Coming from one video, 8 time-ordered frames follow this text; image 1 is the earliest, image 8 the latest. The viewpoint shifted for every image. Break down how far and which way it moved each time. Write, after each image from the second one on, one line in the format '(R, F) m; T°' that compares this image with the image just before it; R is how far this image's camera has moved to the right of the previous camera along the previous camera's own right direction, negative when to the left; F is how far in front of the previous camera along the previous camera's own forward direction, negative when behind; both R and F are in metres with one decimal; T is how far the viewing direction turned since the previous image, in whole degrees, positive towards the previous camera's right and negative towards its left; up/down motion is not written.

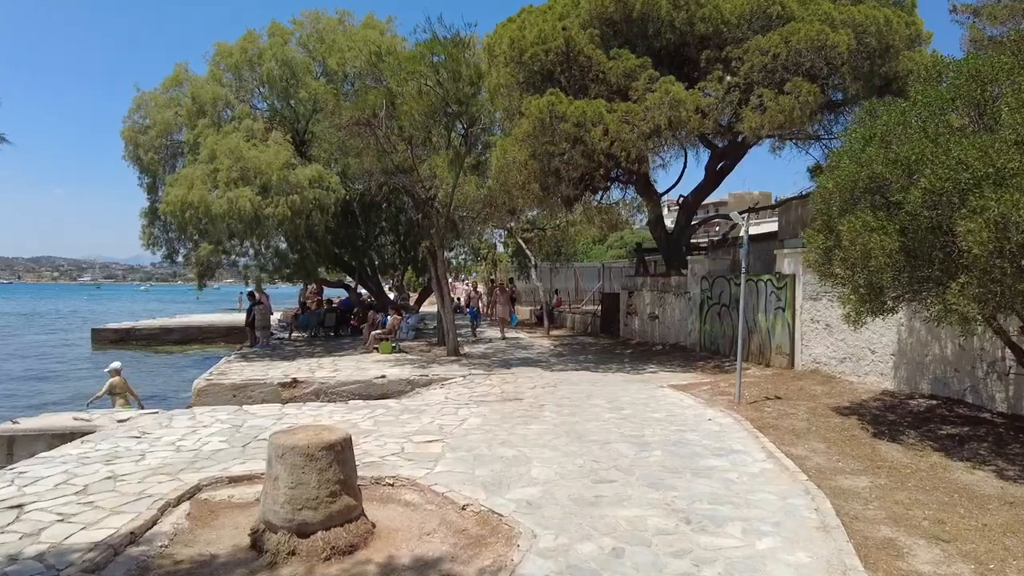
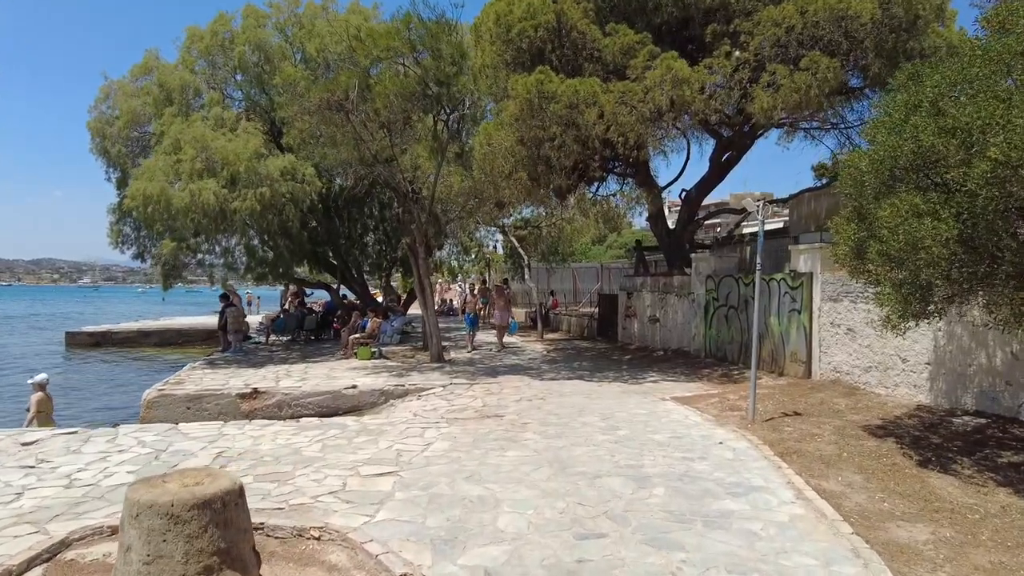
(+0.3, +1.4) m; 0°
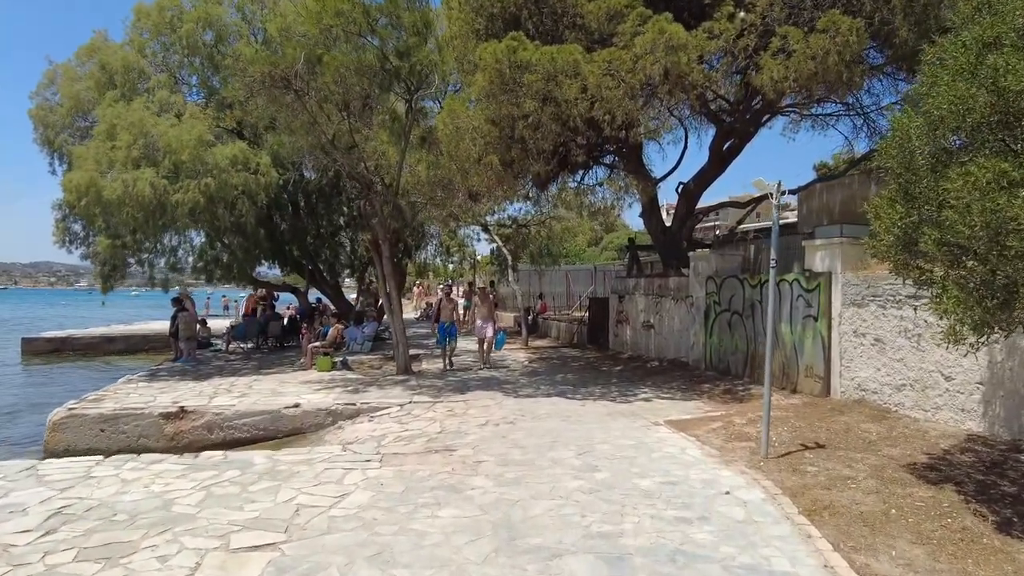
(+0.5, +1.8) m; 0°
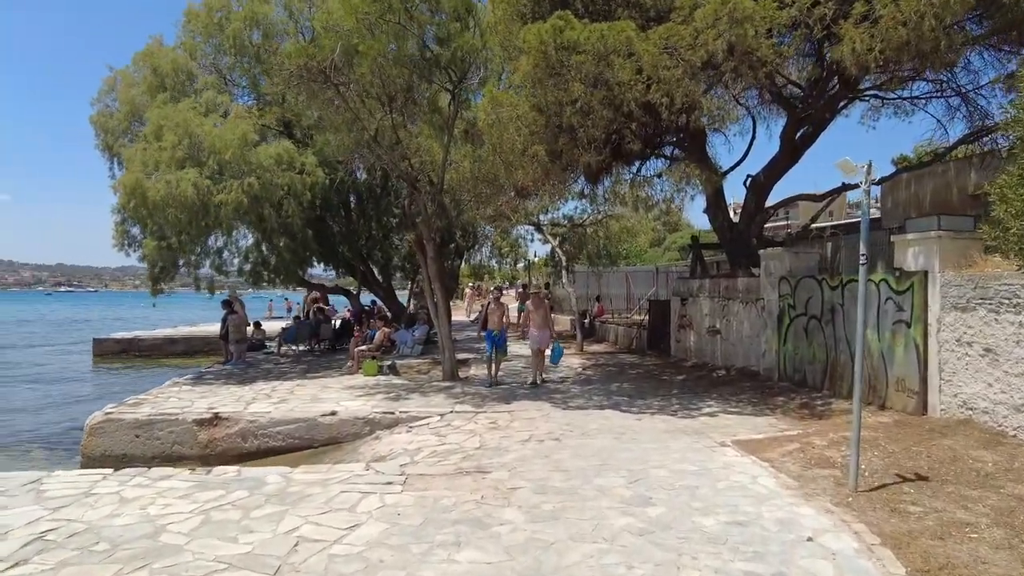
(+0.2, +0.9) m; -5°
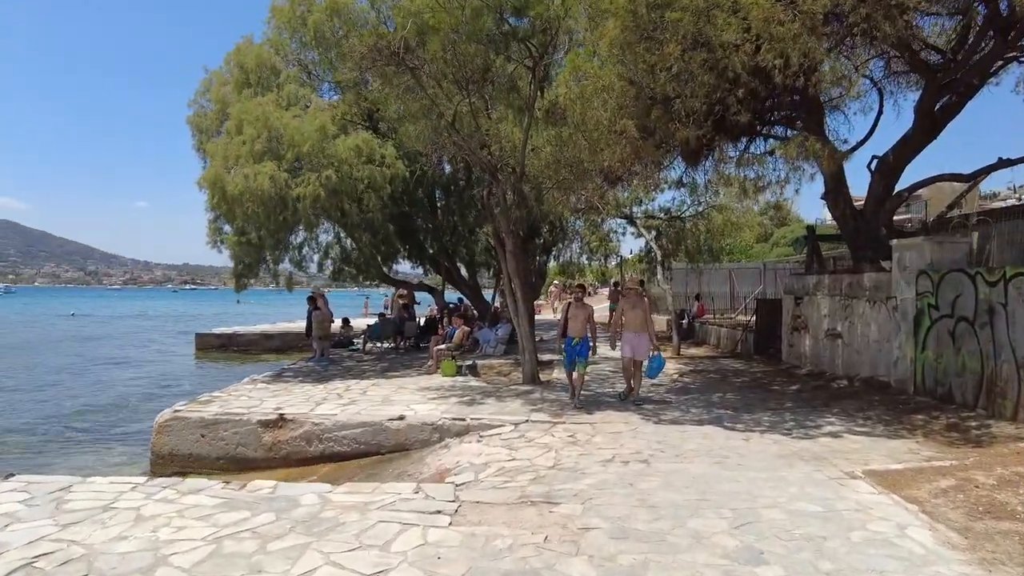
(+0.2, +1.1) m; -8°
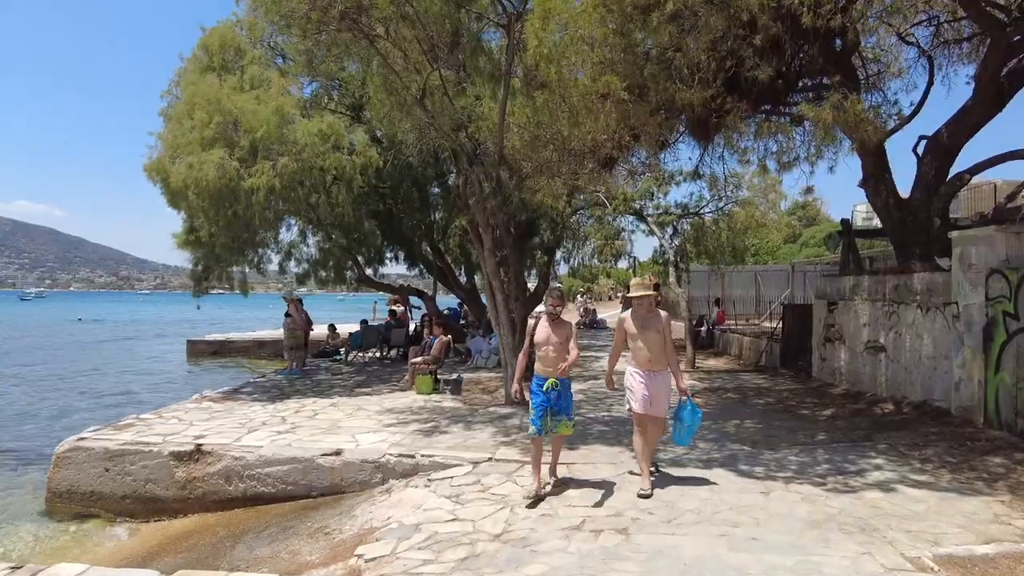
(+0.7, +1.8) m; -2°
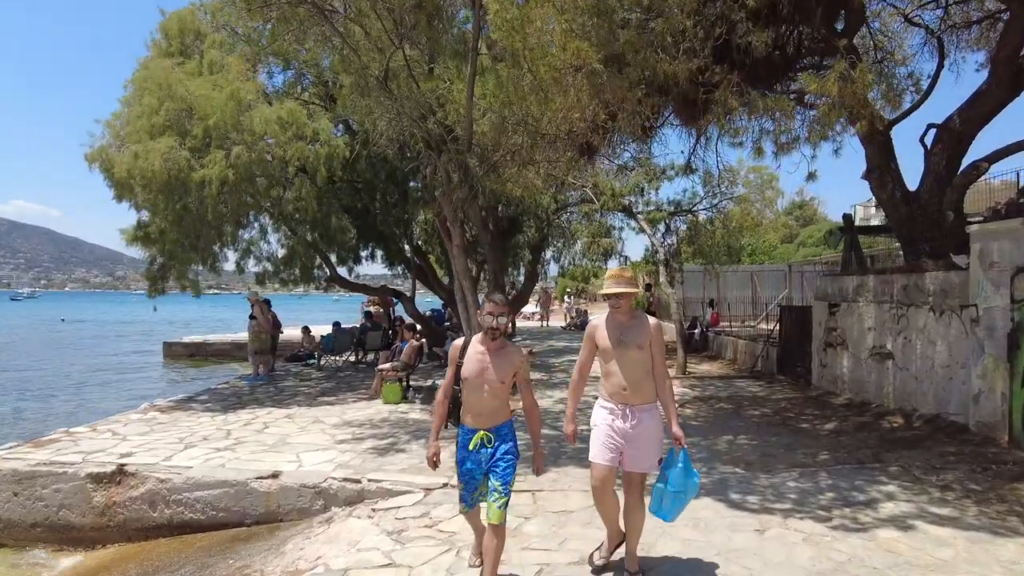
(+0.4, +0.9) m; 0°
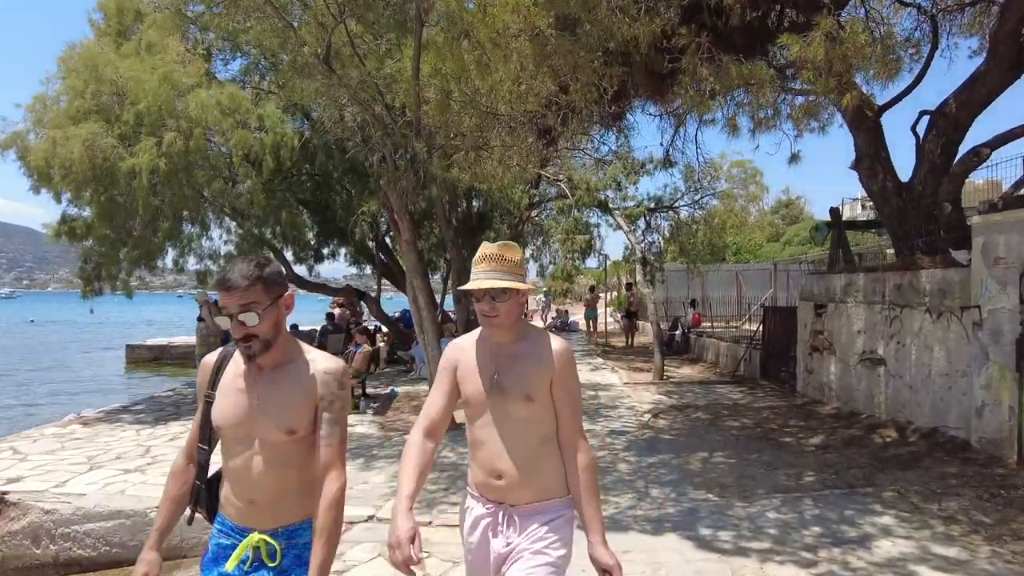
(+0.4, +0.9) m; +1°
